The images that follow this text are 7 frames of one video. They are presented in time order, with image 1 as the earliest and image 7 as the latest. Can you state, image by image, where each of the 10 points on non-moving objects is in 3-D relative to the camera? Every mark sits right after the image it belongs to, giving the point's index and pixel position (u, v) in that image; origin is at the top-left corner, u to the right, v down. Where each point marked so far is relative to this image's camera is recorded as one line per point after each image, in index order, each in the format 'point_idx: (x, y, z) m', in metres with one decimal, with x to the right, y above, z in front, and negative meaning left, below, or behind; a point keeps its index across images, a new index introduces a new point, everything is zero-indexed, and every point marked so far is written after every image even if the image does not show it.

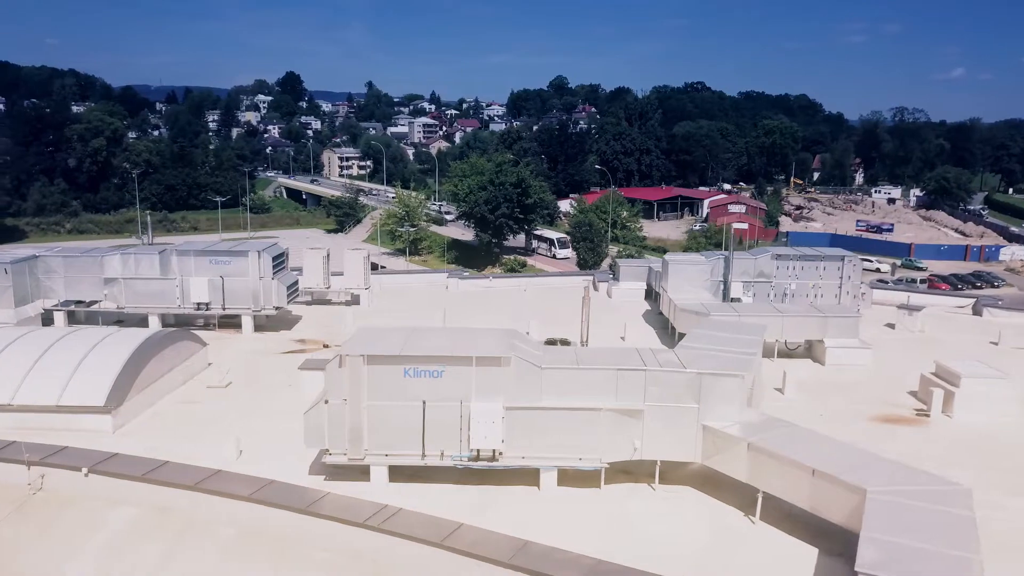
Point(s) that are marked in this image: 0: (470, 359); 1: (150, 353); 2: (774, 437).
0: (-0.5, -0.8, +9.3) m
1: (-5.5, -1.0, +12.3) m
2: (+2.9, -1.7, +9.1) m
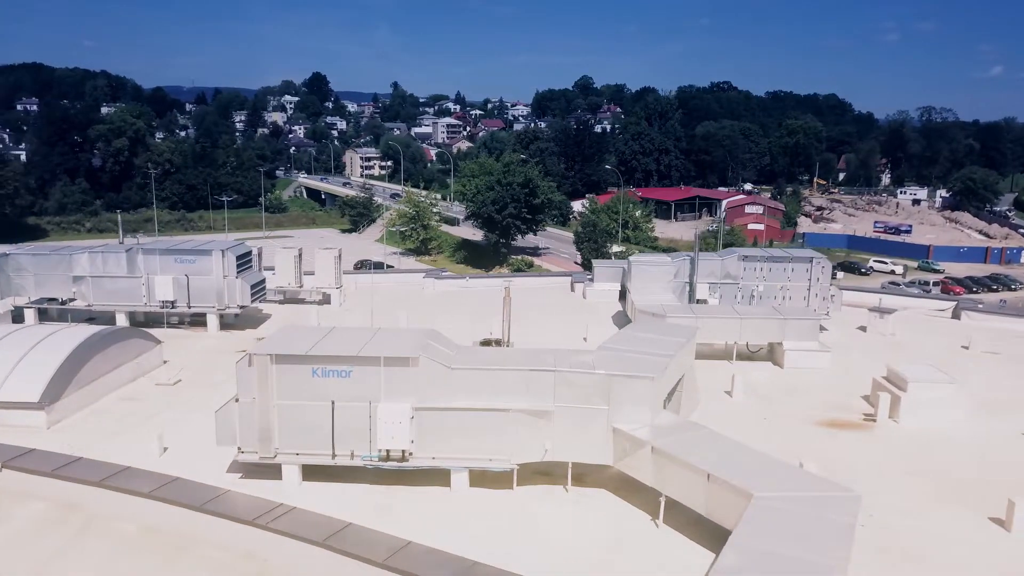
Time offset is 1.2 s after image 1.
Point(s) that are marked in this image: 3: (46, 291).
0: (-1.6, -0.8, +9.3) m
1: (-6.5, -1.0, +12.4) m
2: (+1.8, -1.7, +9.0) m
3: (-10.0, -0.1, +17.4) m
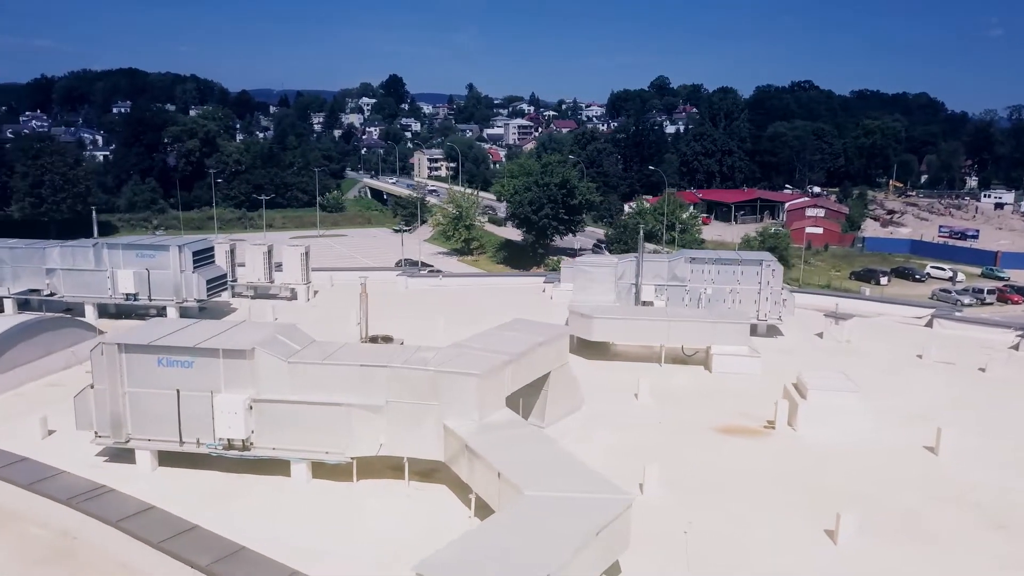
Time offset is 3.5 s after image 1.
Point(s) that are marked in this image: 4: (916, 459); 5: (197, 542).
0: (-3.6, -0.8, +9.7) m
1: (-8.1, -0.8, +13.2) m
2: (-0.2, -1.7, +9.0) m
3: (-11.2, +0.1, +18.5) m
4: (+5.7, -2.4, +11.4) m
5: (-3.0, -2.5, +7.7) m
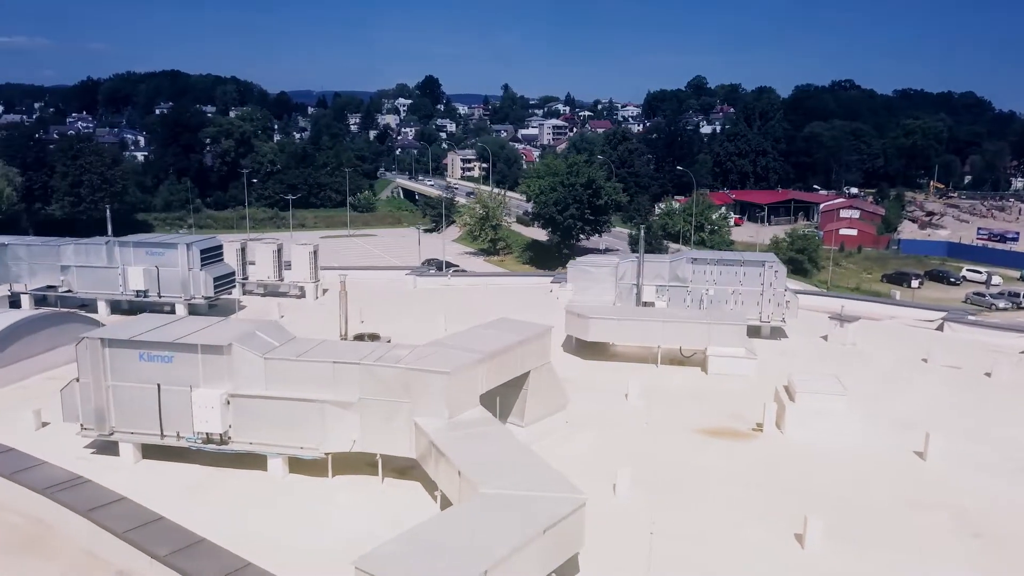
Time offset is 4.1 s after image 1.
0: (-3.9, -0.7, +9.9) m
1: (-8.3, -0.8, +13.6) m
2: (-0.6, -1.7, +9.1) m
3: (-11.2, +0.2, +19.0) m
4: (+5.5, -2.5, +11.2) m
5: (-3.5, -2.4, +7.9) m
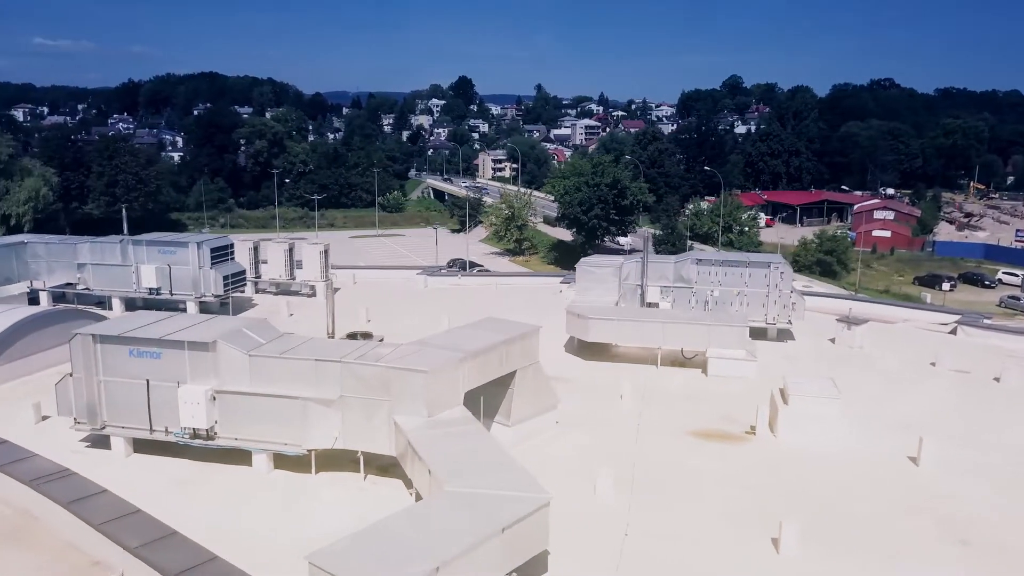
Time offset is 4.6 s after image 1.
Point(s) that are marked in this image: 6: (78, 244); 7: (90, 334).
0: (-4.1, -0.7, +10.0) m
1: (-8.4, -0.7, +13.9) m
2: (-0.8, -1.7, +9.1) m
3: (-11.0, +0.3, +19.5) m
4: (+5.3, -2.5, +11.0) m
5: (-3.8, -2.4, +8.1) m
6: (-10.4, +1.0, +19.3) m
7: (-5.4, -0.6, +10.2) m
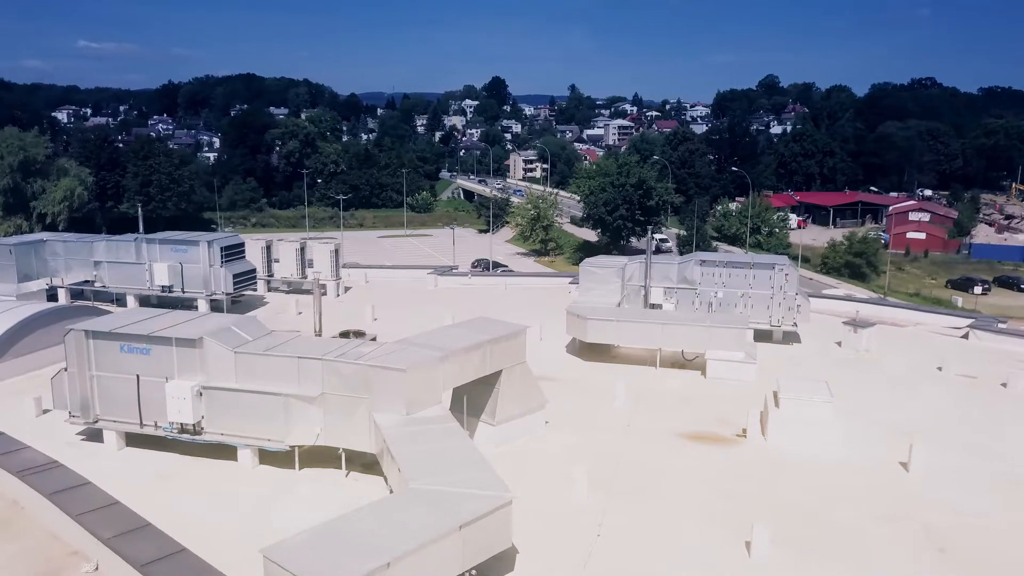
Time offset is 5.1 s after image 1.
0: (-4.4, -0.7, +10.2) m
1: (-8.5, -0.6, +14.3) m
2: (-1.1, -1.7, +9.2) m
3: (-10.9, +0.3, +20.0) m
4: (+5.0, -2.5, +10.8) m
5: (-4.1, -2.4, +8.3) m
6: (-10.3, +1.1, +19.8) m
7: (-5.6, -0.6, +10.5) m
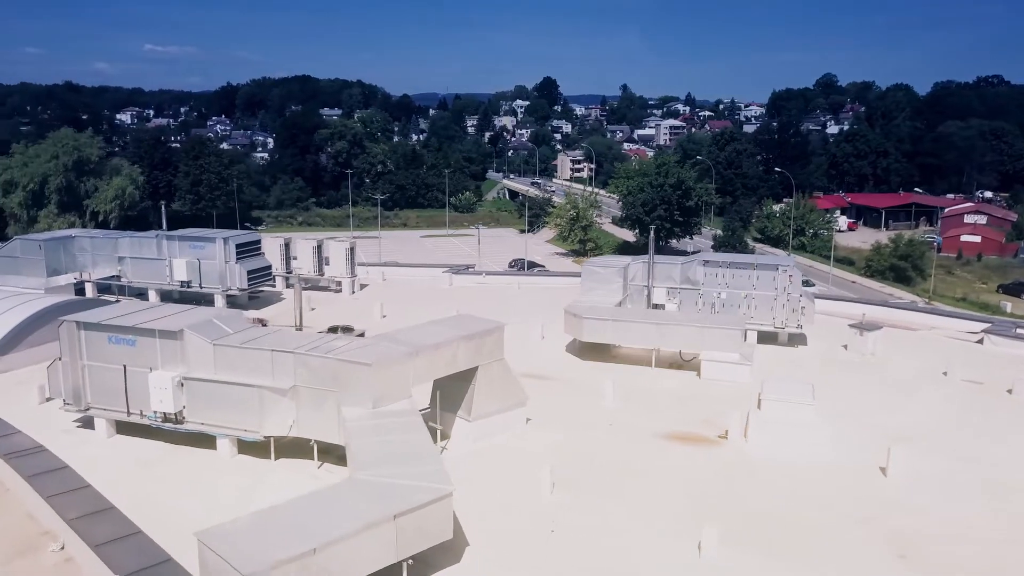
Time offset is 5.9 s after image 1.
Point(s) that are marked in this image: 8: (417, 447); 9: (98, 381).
0: (-4.7, -0.6, +10.6) m
1: (-8.6, -0.5, +14.9) m
2: (-1.6, -1.6, +9.4) m
3: (-10.6, +0.5, +20.7) m
4: (+4.7, -2.5, +10.6) m
5: (-4.6, -2.3, +8.6) m
6: (-10.0, +1.3, +20.5) m
7: (-6.0, -0.5, +11.0) m
8: (-1.0, -1.8, +8.8) m
9: (-5.7, -1.3, +11.1) m
